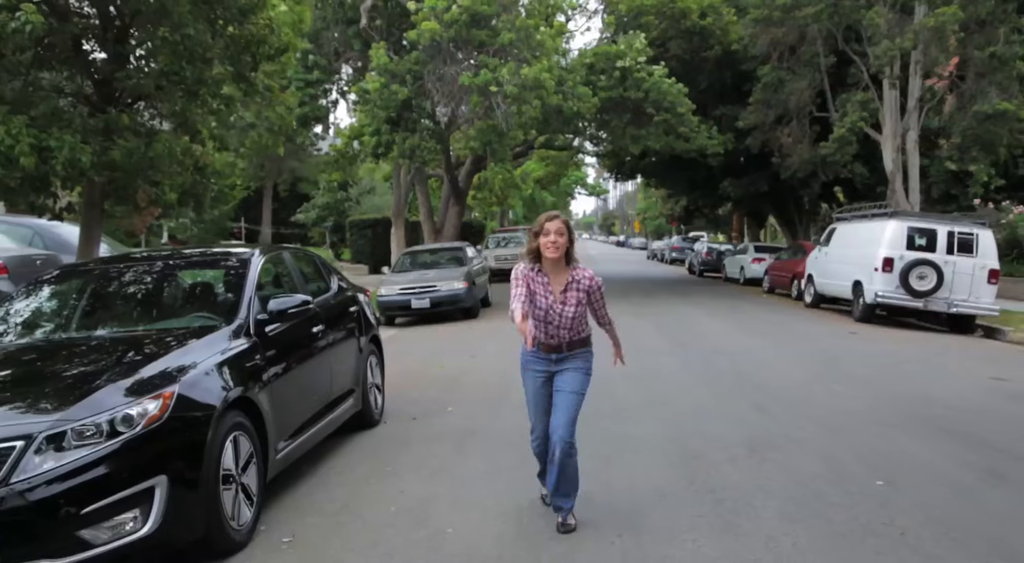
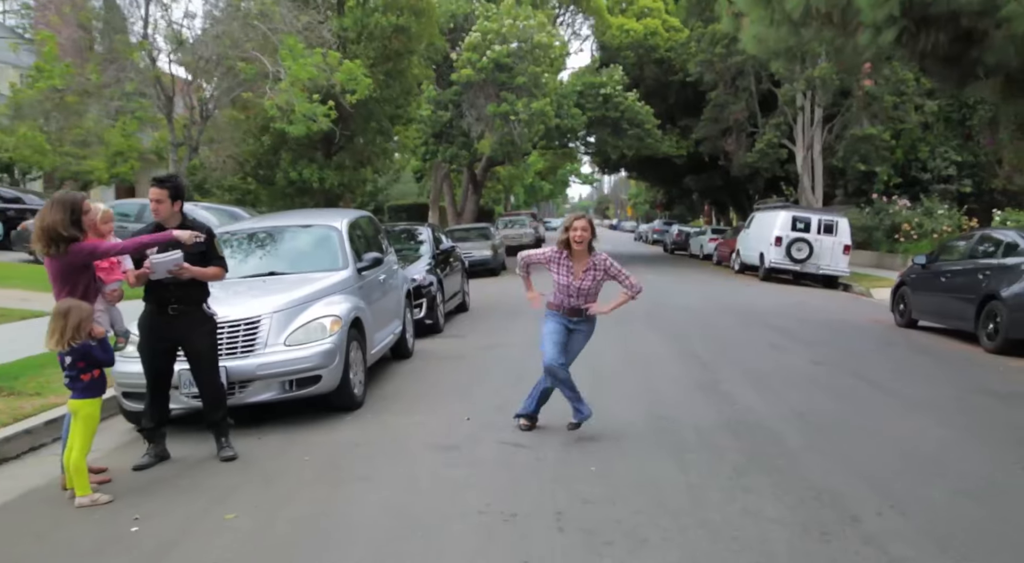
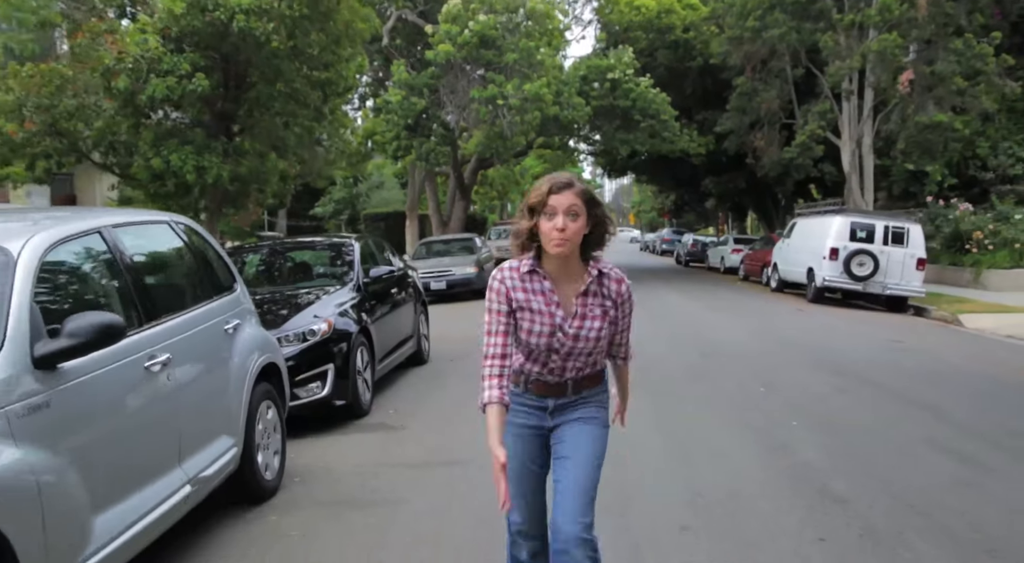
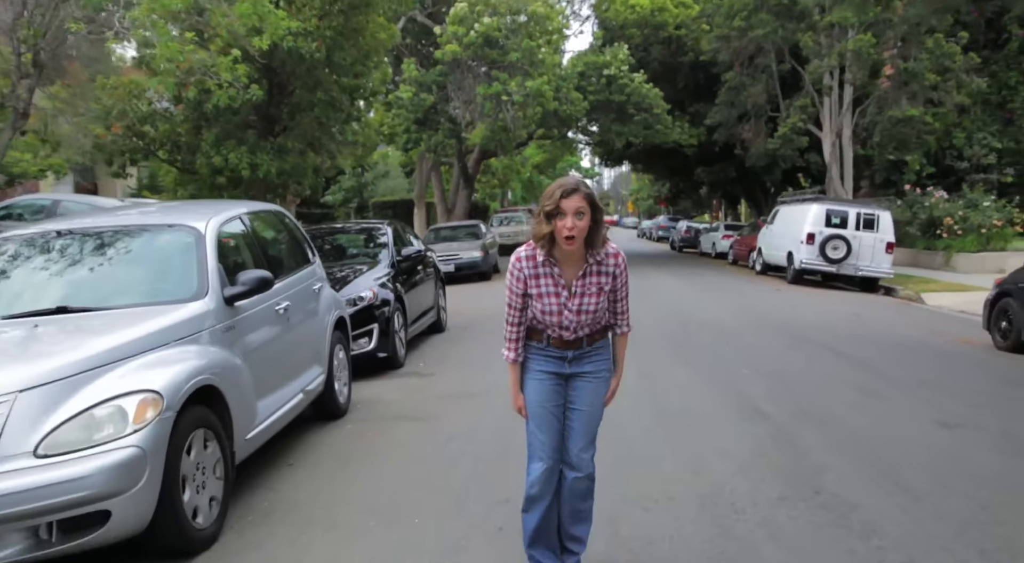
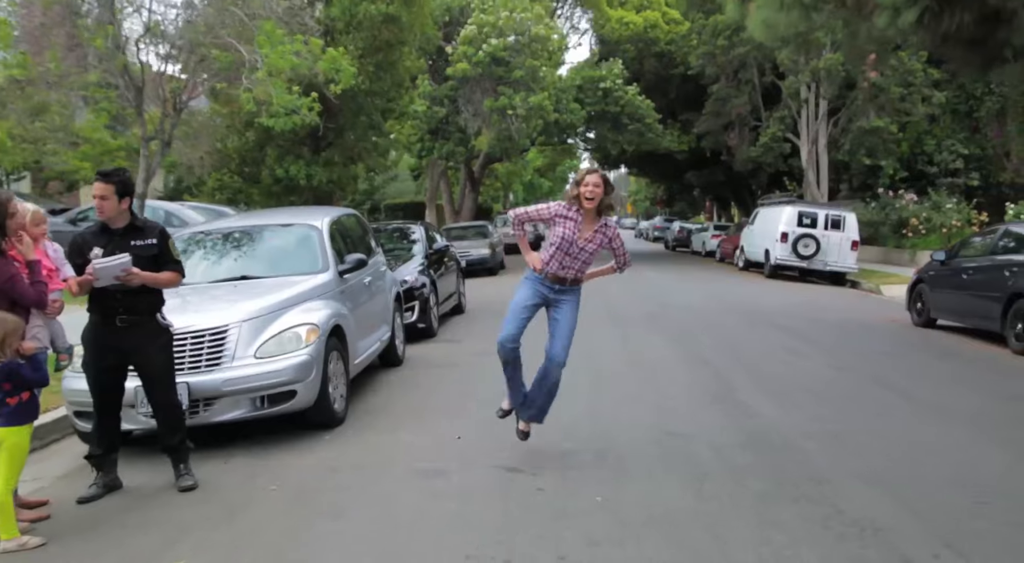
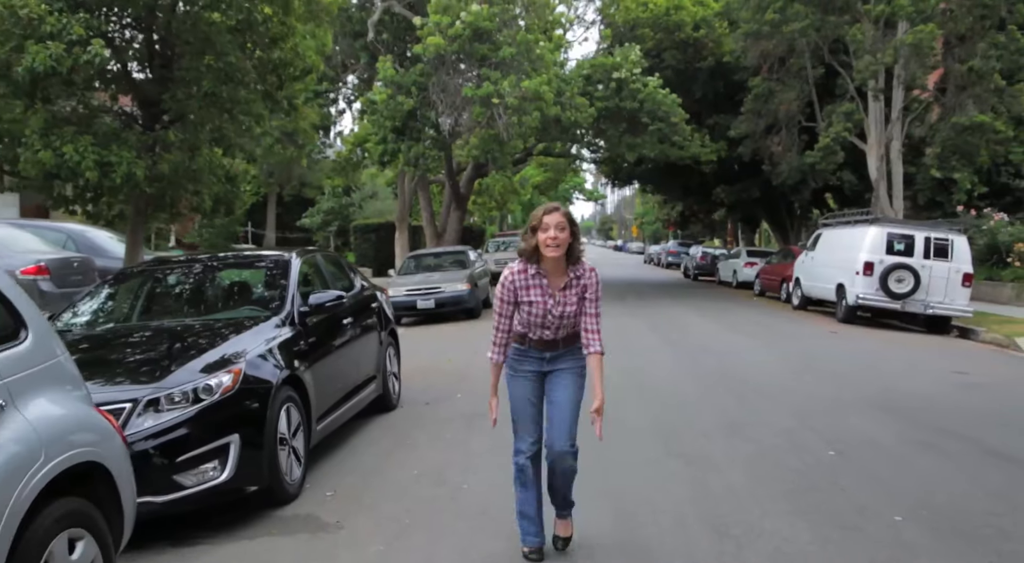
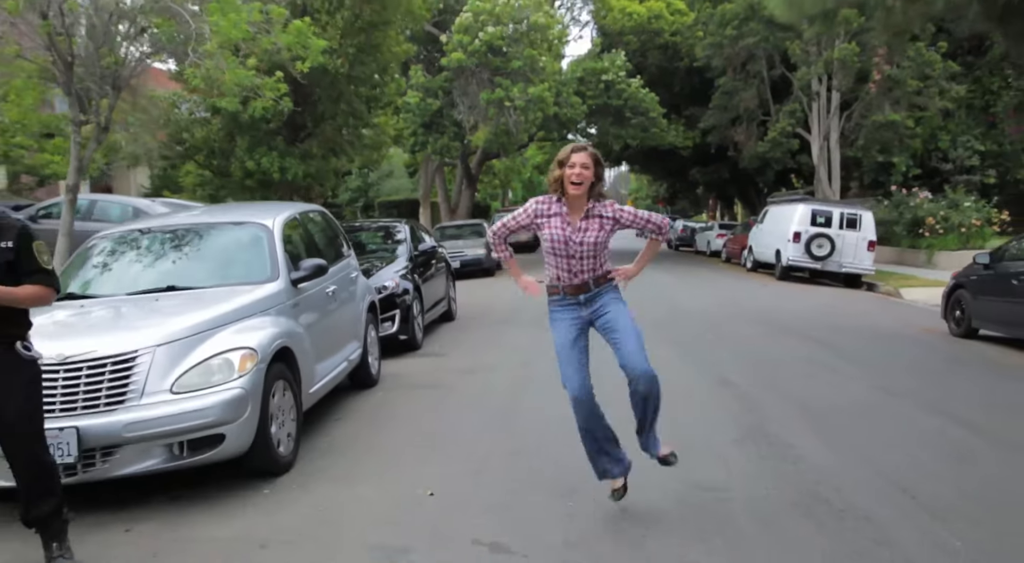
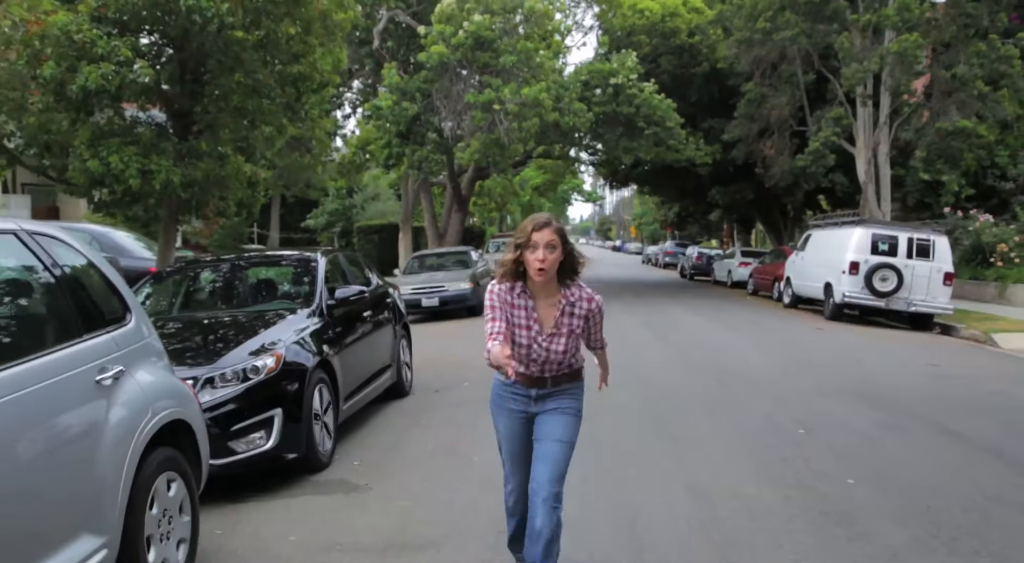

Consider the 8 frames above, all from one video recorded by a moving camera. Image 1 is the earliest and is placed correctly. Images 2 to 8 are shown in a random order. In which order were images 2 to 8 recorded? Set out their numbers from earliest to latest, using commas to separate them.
6, 8, 3, 4, 7, 5, 2
